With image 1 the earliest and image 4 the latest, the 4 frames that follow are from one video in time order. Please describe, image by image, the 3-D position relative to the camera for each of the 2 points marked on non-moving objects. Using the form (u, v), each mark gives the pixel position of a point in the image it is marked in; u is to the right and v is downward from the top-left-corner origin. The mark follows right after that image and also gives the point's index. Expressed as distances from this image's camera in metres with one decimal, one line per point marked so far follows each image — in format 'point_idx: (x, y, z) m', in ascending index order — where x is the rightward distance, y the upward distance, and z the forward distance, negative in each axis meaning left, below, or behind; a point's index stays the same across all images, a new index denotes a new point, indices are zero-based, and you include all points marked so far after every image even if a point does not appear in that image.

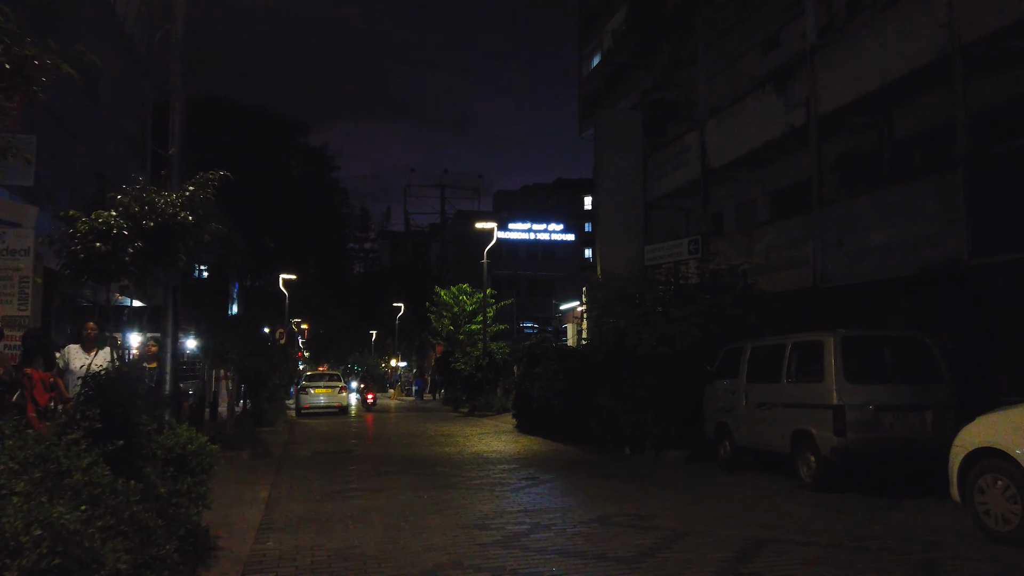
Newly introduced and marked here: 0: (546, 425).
0: (+0.9, -3.1, +17.6) m
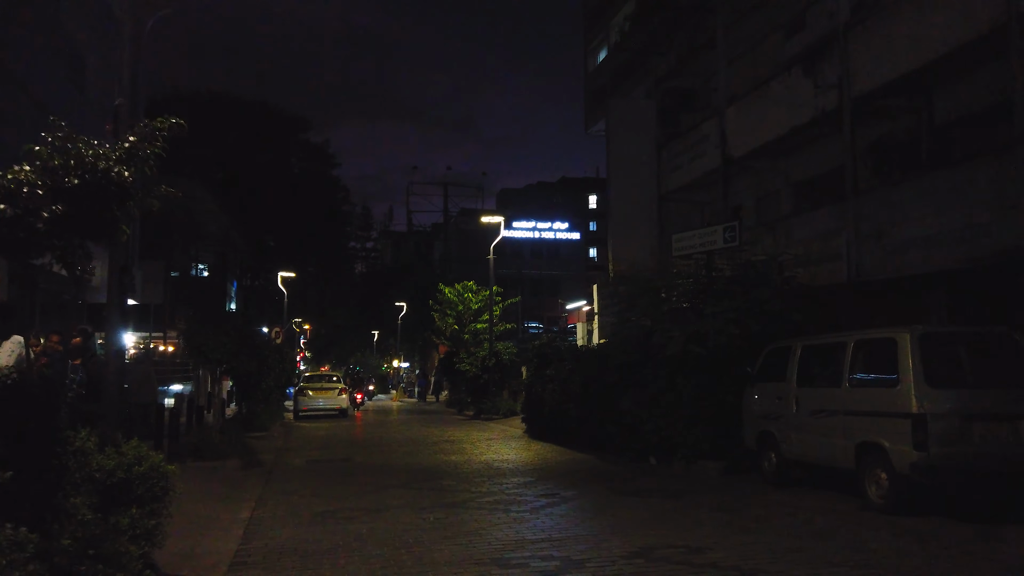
0: (+1.1, -3.0, +16.3) m
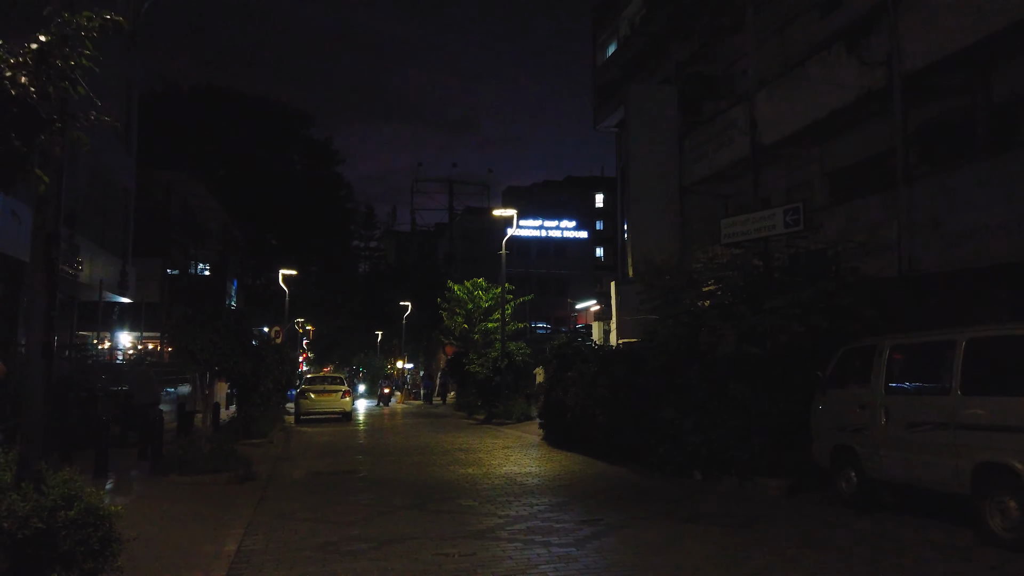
0: (+1.5, -2.9, +14.8) m
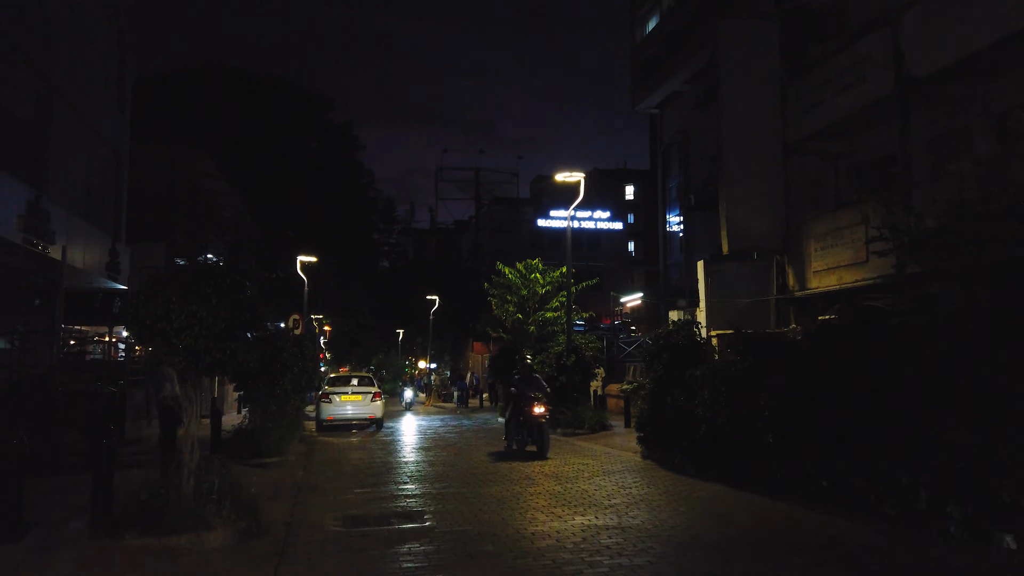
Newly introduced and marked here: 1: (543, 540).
0: (+3.1, -2.4, +10.4) m
1: (+0.5, -2.4, +7.4) m
